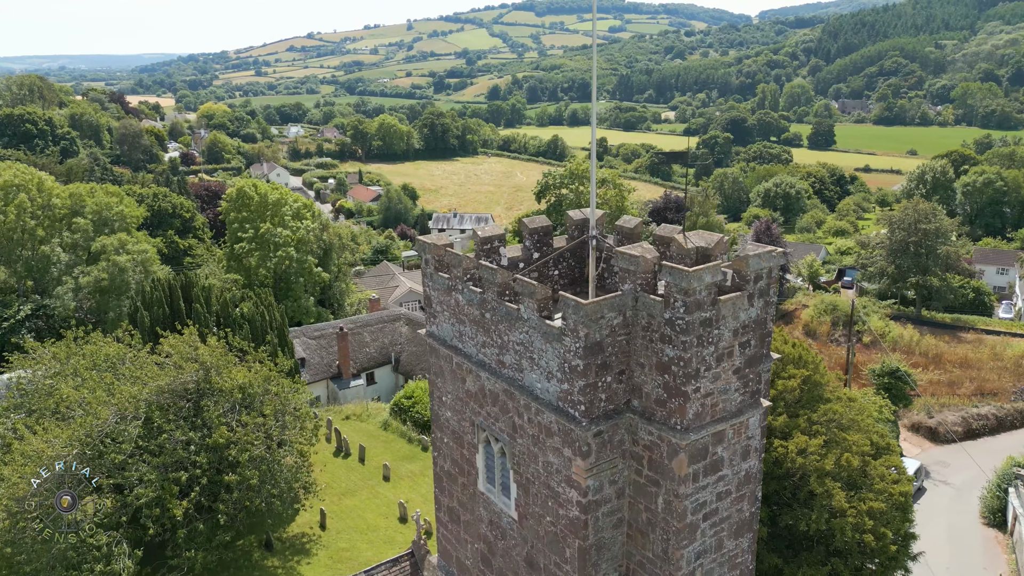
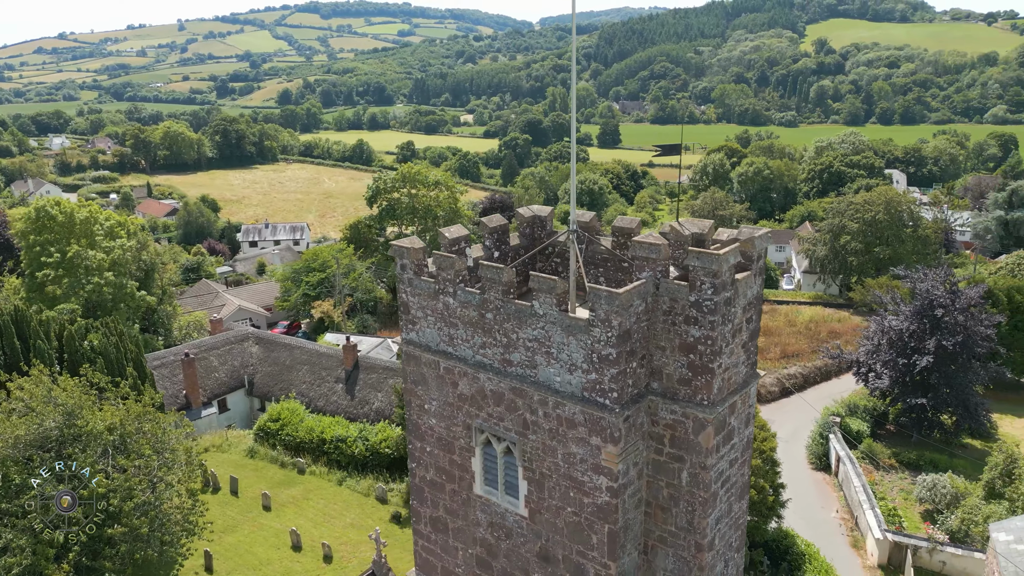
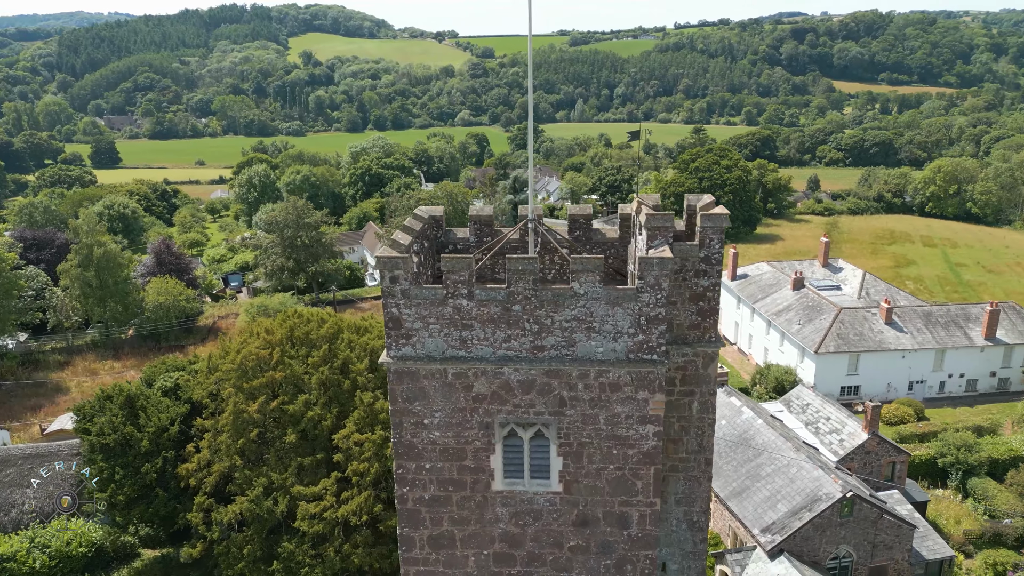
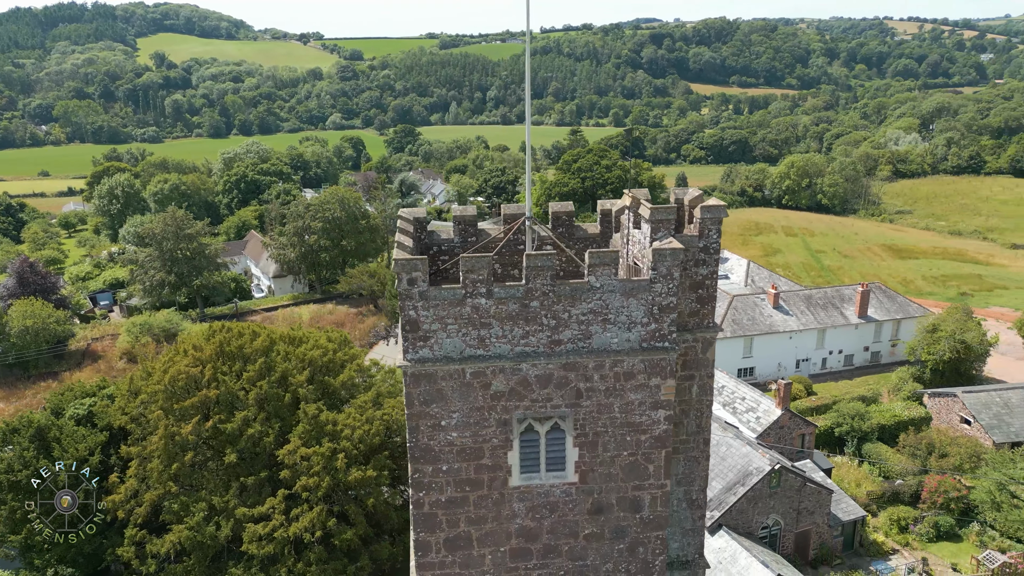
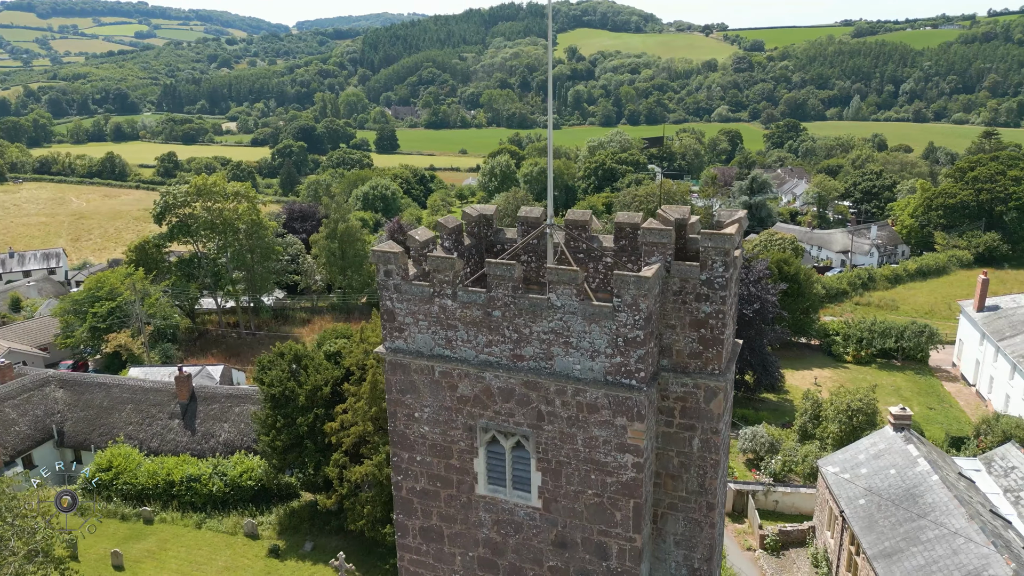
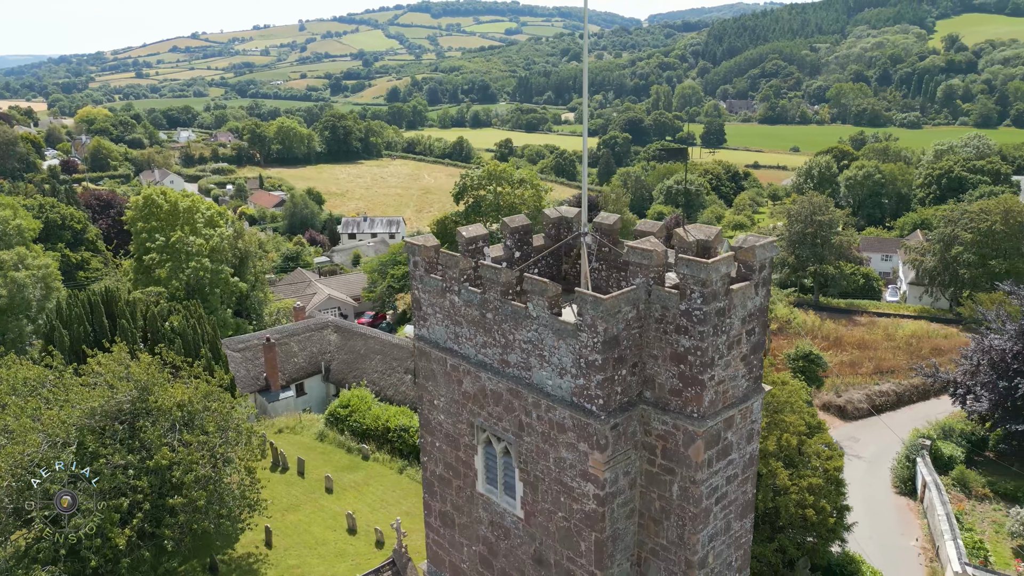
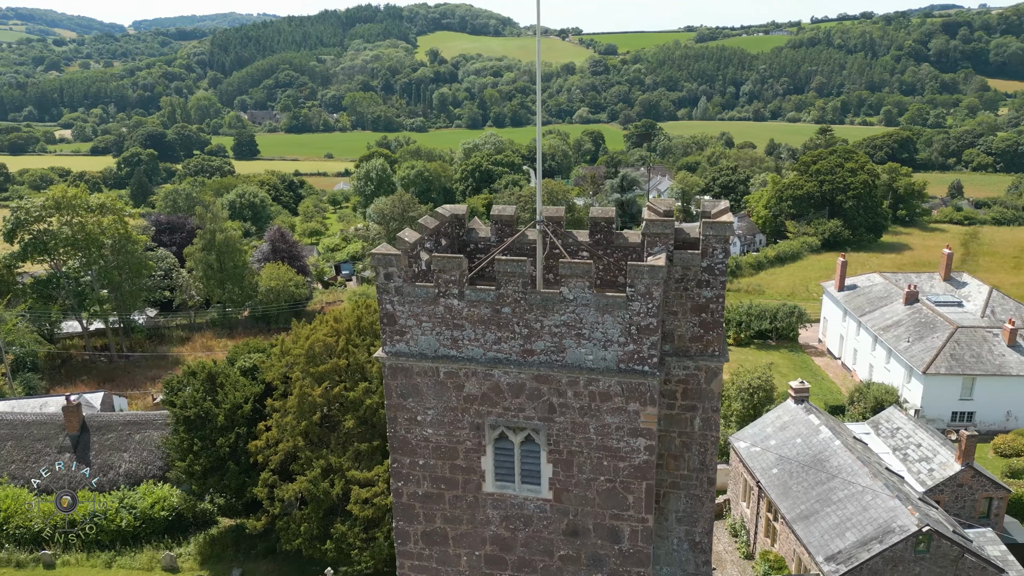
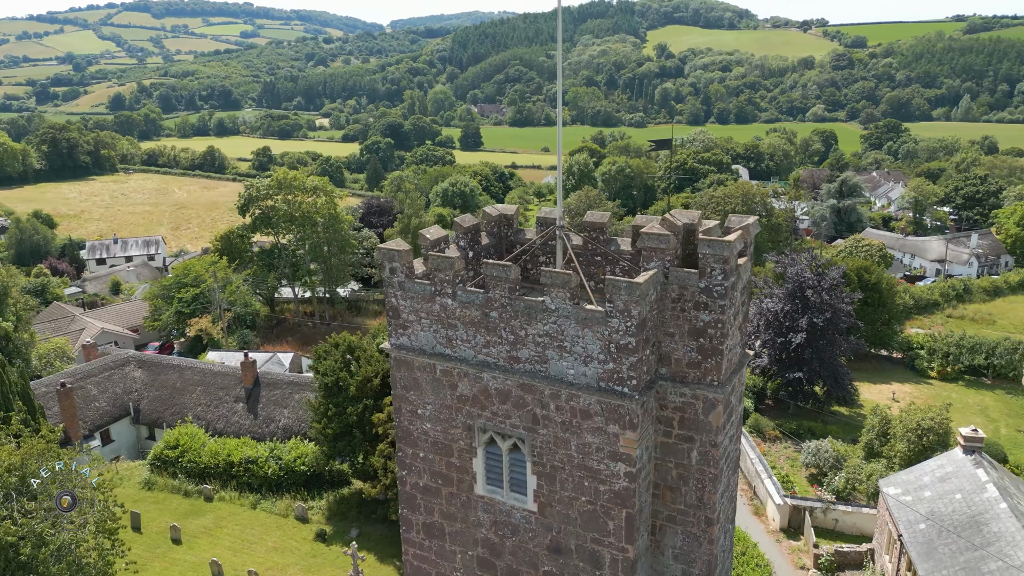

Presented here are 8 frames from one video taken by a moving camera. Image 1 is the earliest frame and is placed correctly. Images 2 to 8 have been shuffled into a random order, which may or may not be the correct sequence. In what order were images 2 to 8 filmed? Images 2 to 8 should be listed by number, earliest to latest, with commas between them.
6, 2, 8, 5, 7, 3, 4
